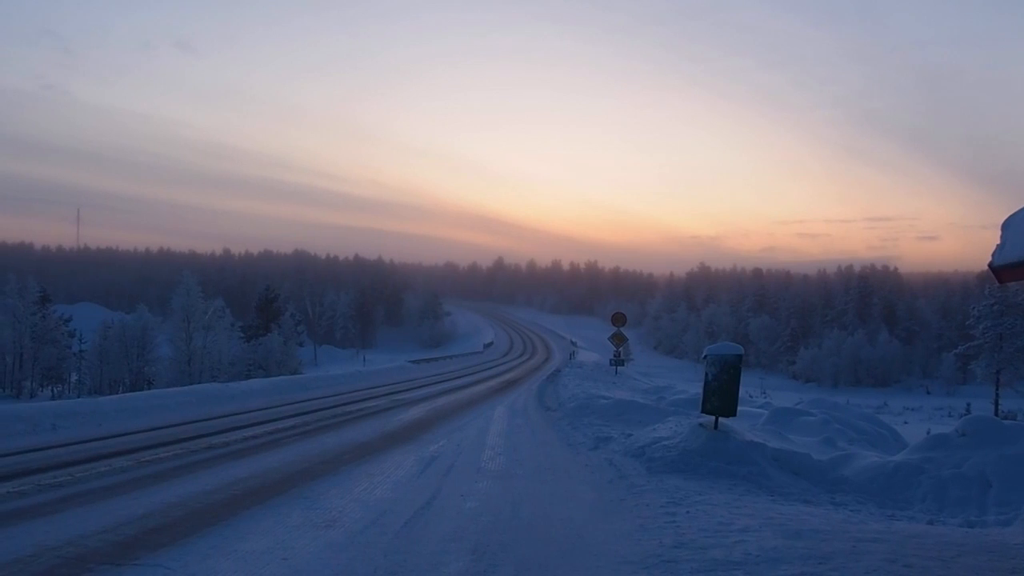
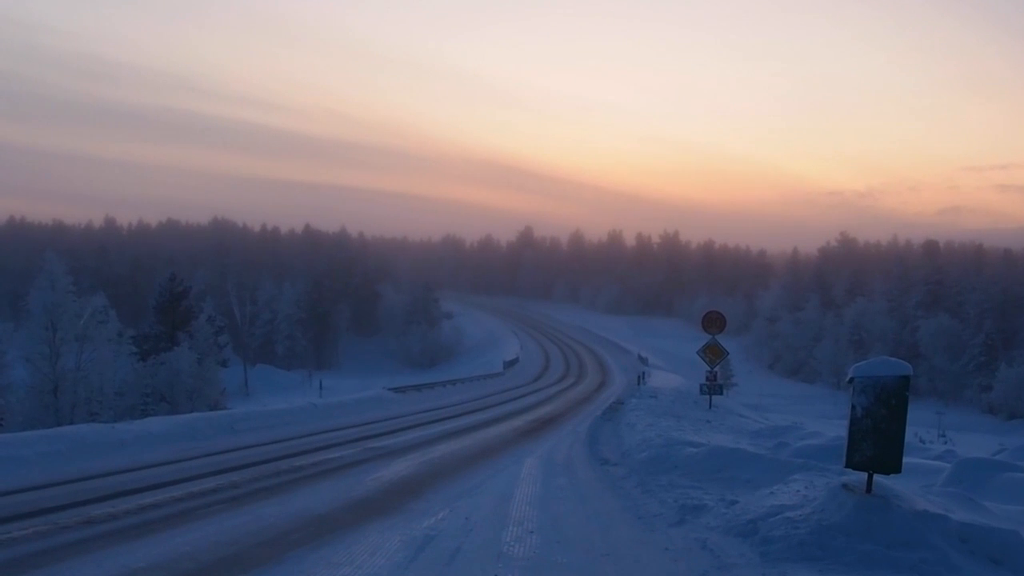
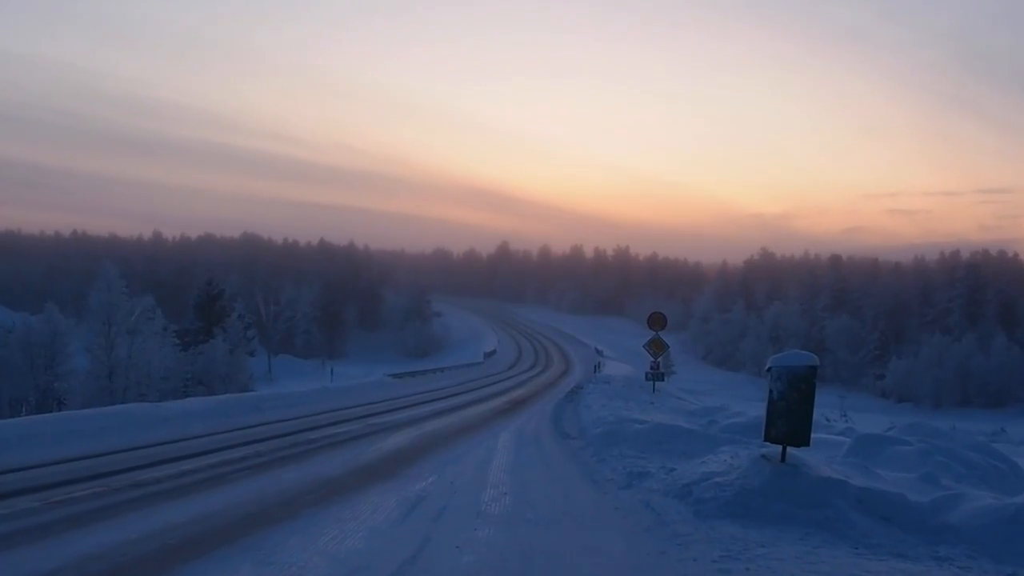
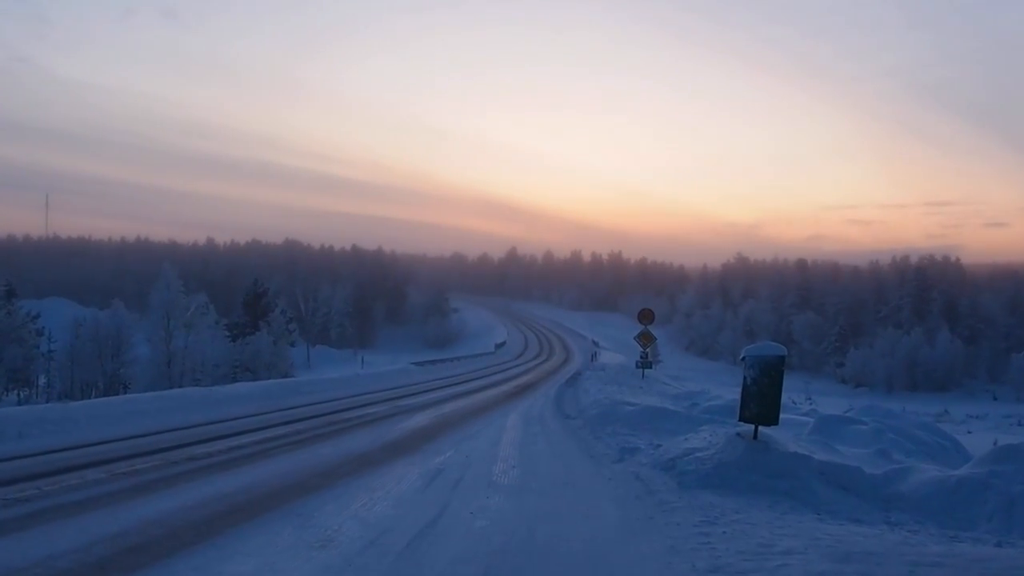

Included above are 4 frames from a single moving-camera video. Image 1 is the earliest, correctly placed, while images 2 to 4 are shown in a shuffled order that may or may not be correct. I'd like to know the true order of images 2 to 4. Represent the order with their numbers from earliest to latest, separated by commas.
4, 3, 2
